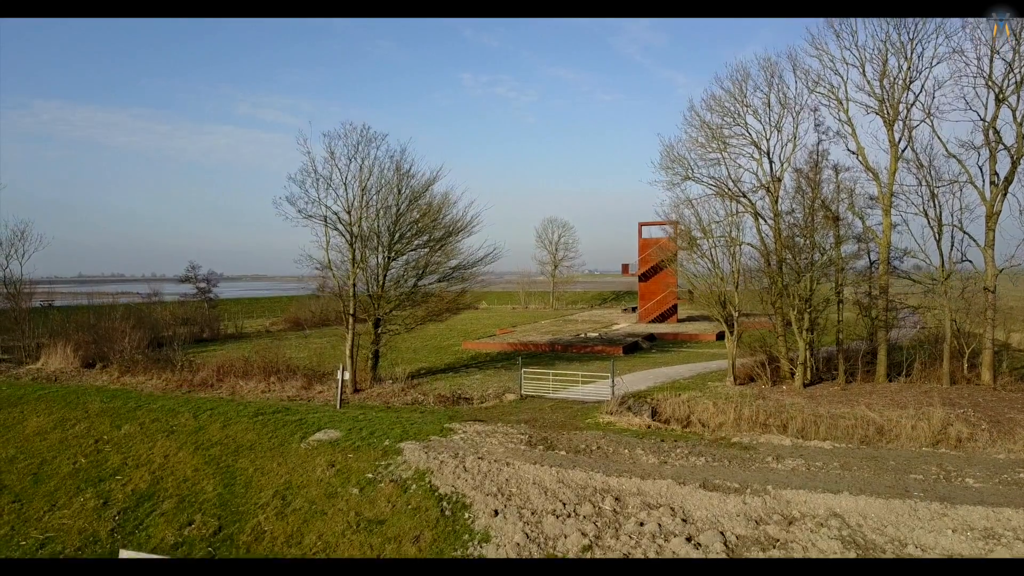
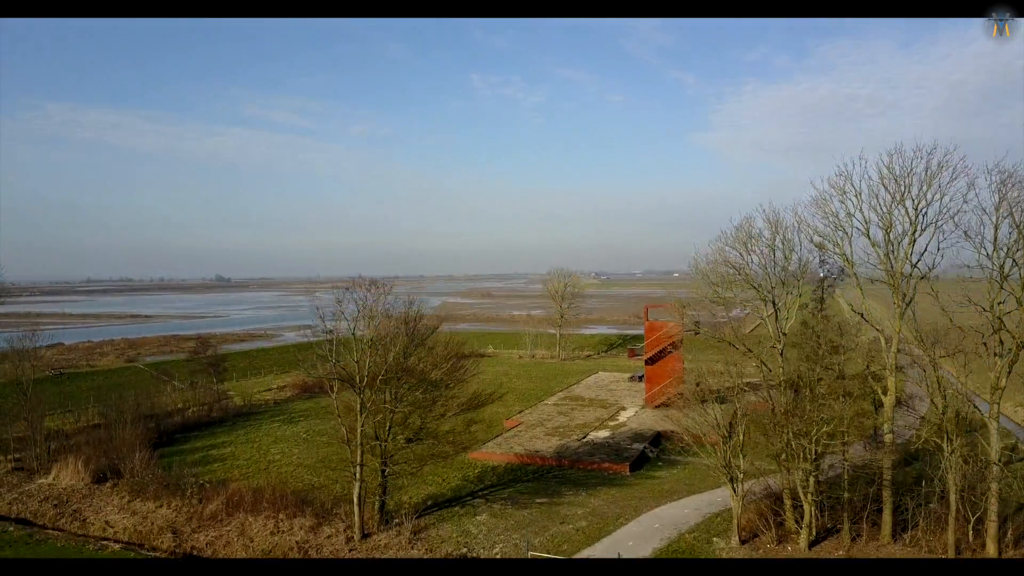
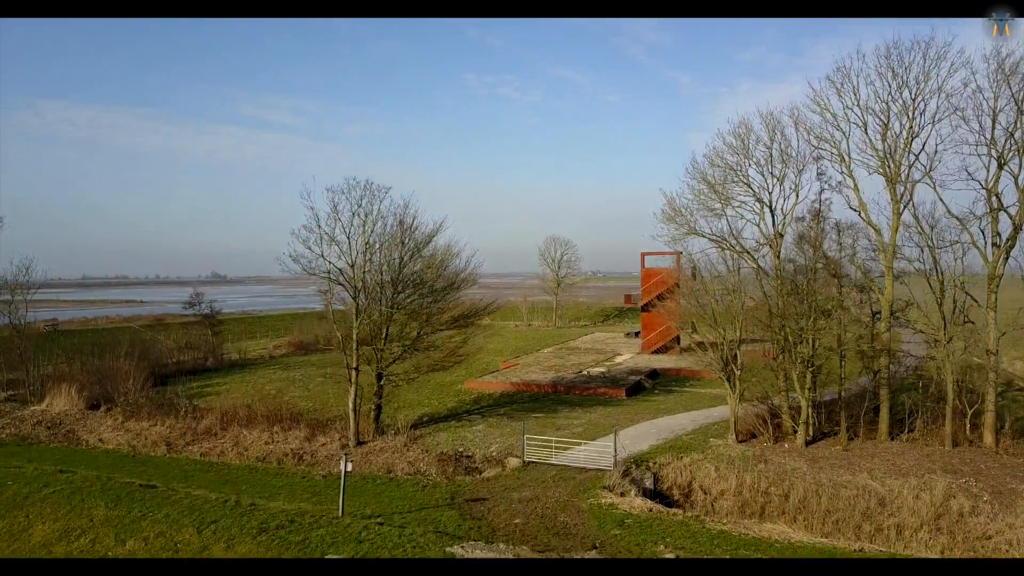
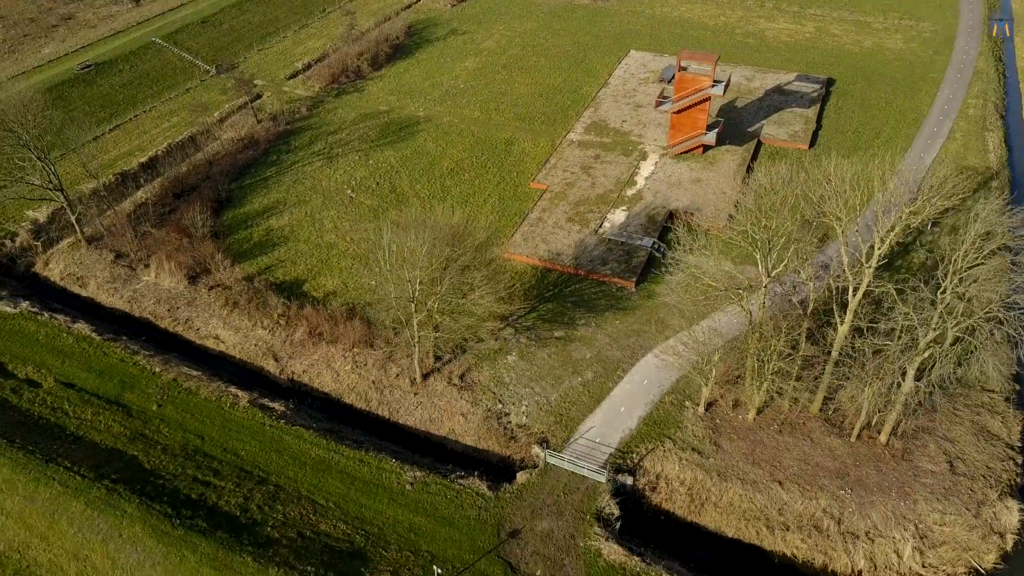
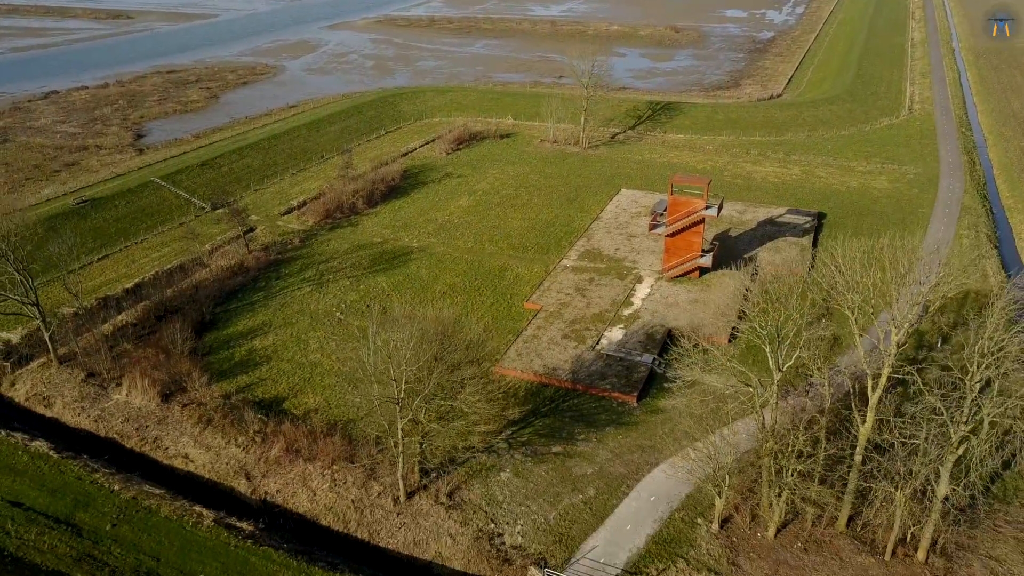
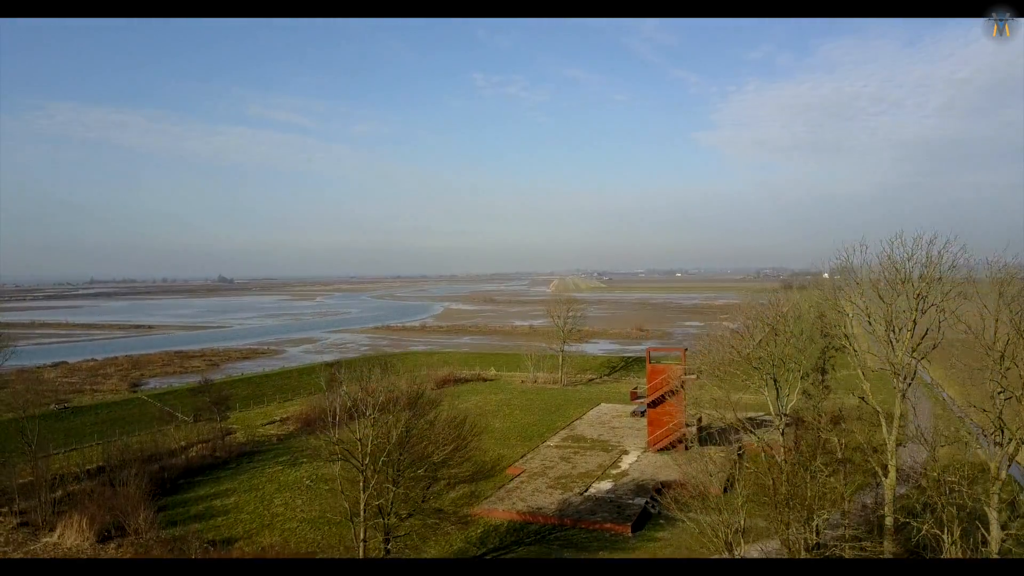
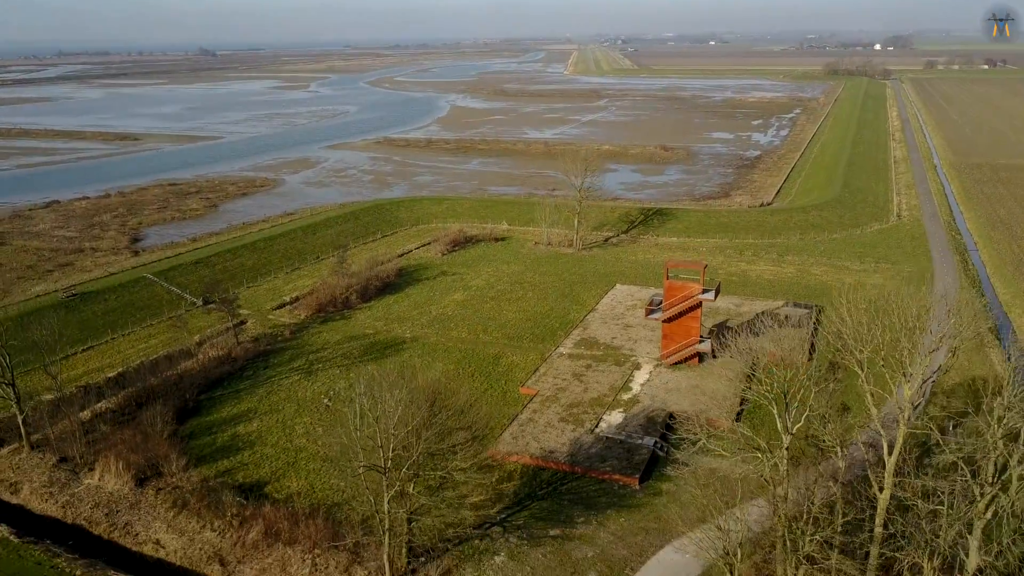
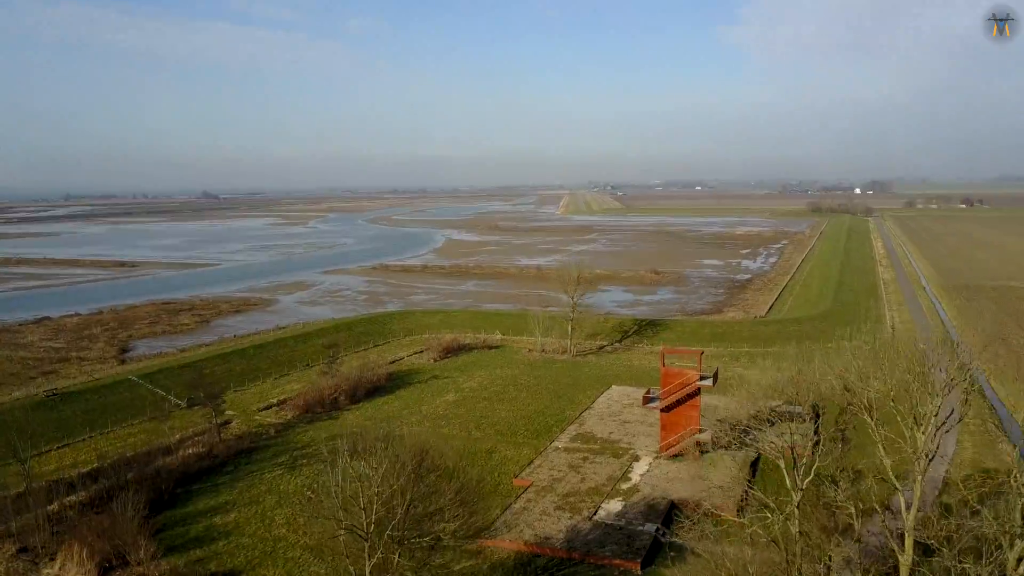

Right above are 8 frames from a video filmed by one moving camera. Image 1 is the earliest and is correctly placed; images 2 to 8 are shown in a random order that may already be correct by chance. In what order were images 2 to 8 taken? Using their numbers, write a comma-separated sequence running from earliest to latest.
3, 2, 6, 8, 7, 5, 4
